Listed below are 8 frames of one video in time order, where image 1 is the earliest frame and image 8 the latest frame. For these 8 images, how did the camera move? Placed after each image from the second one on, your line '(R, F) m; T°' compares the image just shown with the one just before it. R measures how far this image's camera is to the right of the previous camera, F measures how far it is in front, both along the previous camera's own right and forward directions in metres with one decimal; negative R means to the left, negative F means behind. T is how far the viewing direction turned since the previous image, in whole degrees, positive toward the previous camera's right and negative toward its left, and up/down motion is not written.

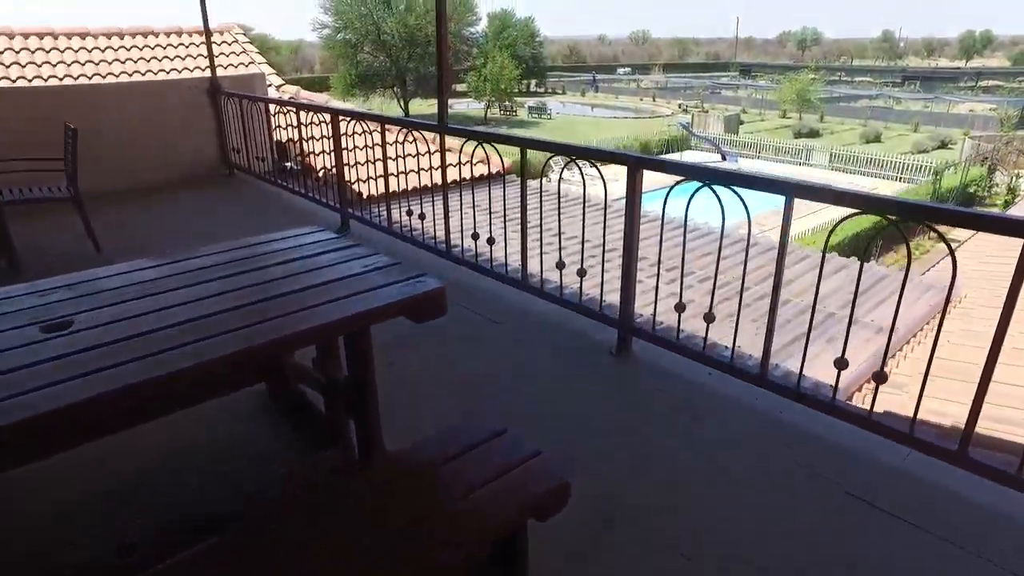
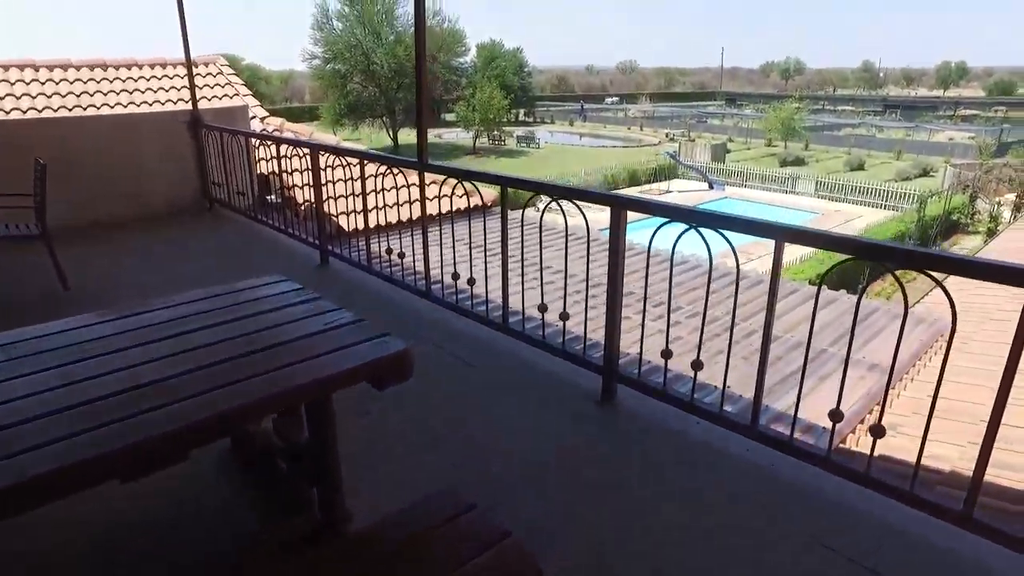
(+0.1, +0.1) m; +1°
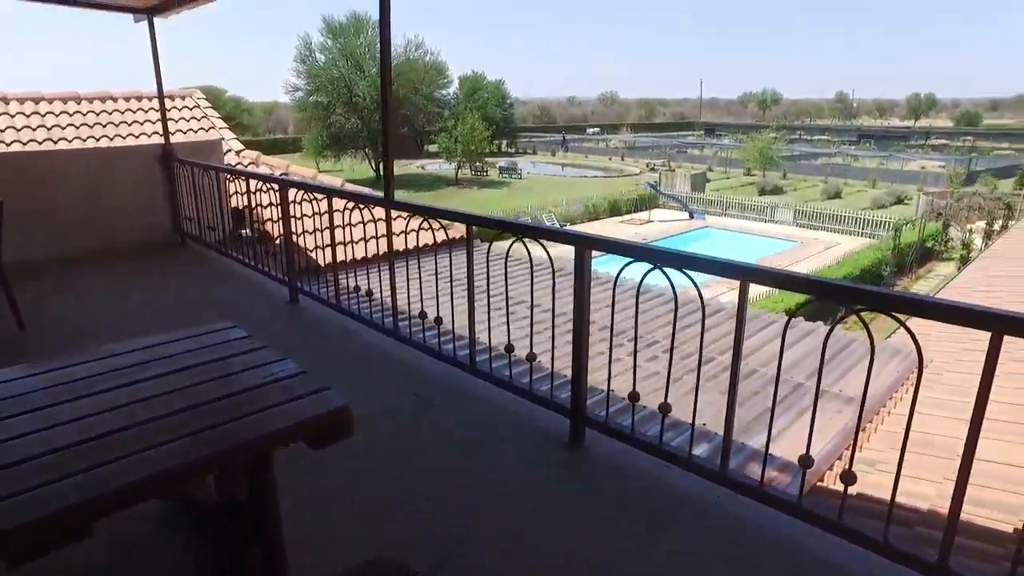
(+0.1, +0.1) m; +1°
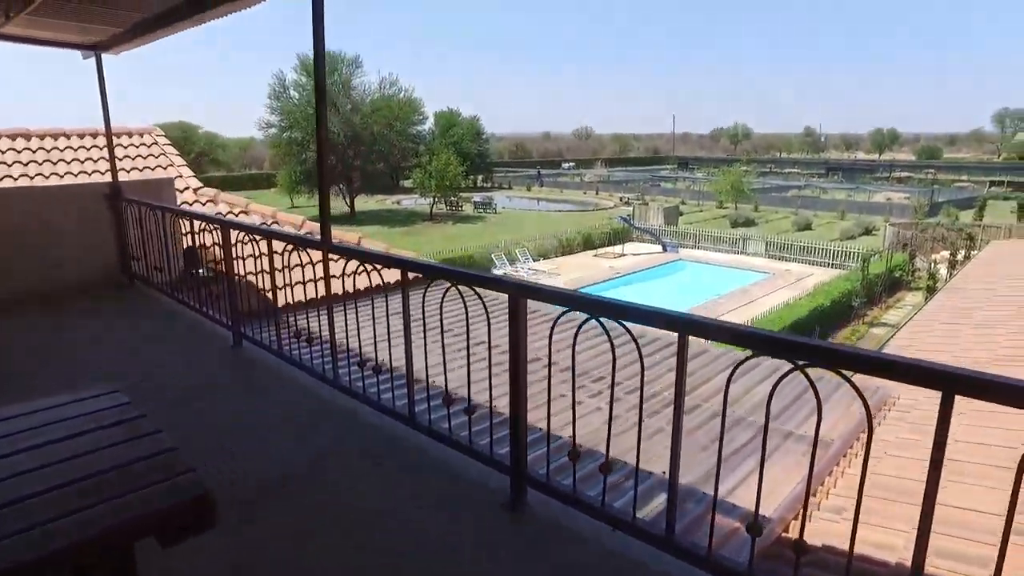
(+0.2, +0.2) m; +2°
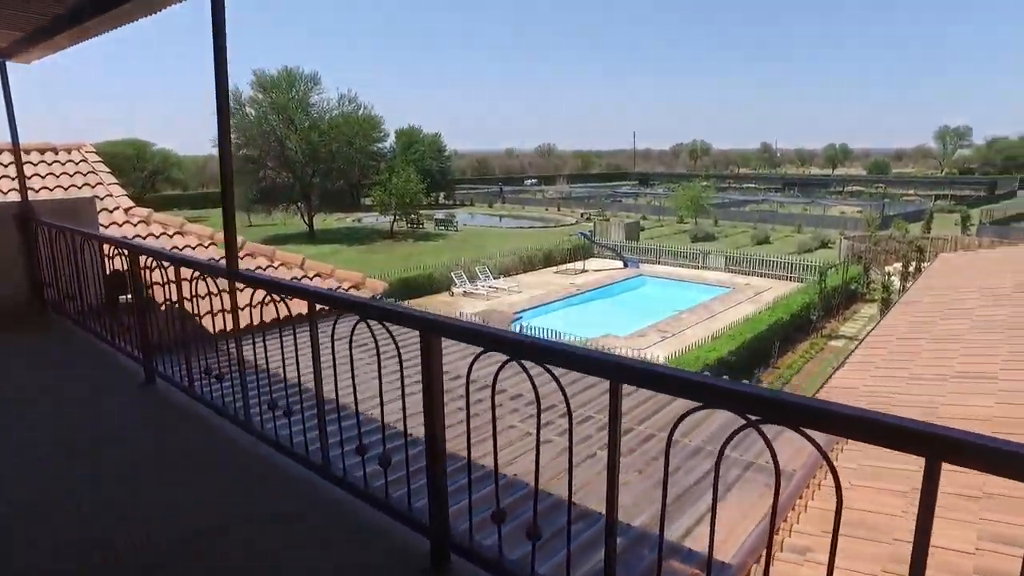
(+0.2, +0.3) m; +3°
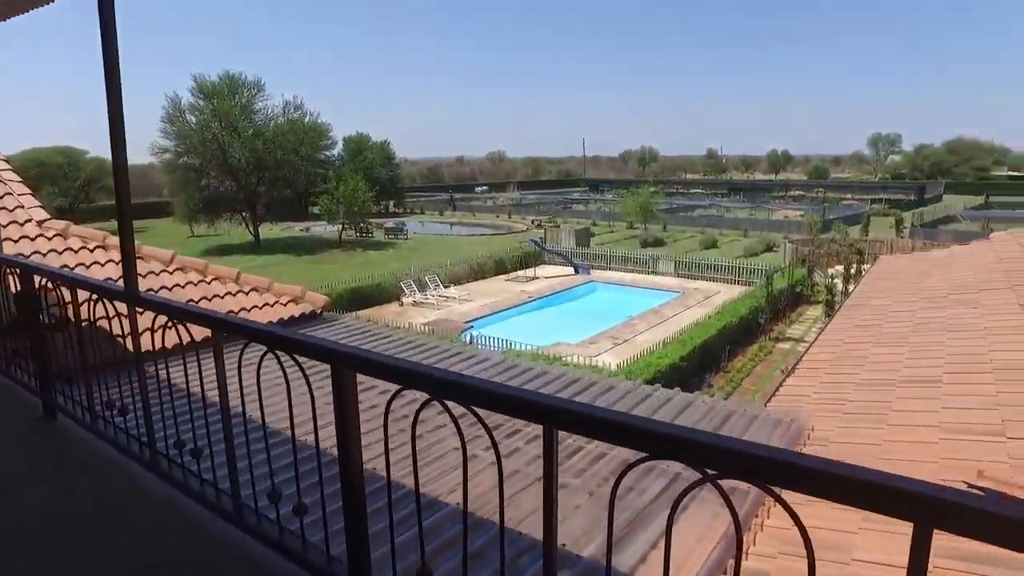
(+0.1, +0.2) m; +4°
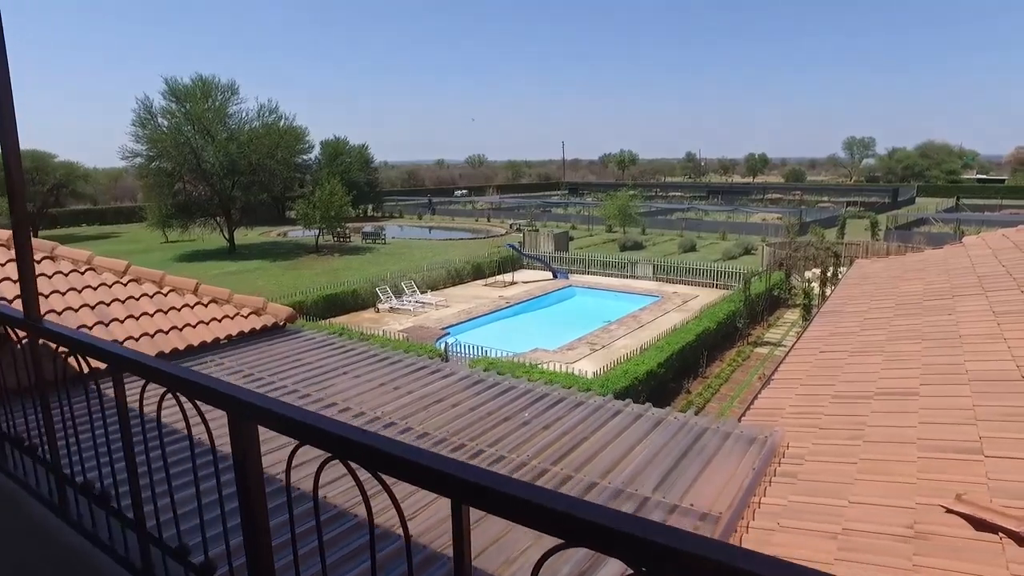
(+0.1, +0.2) m; +2°
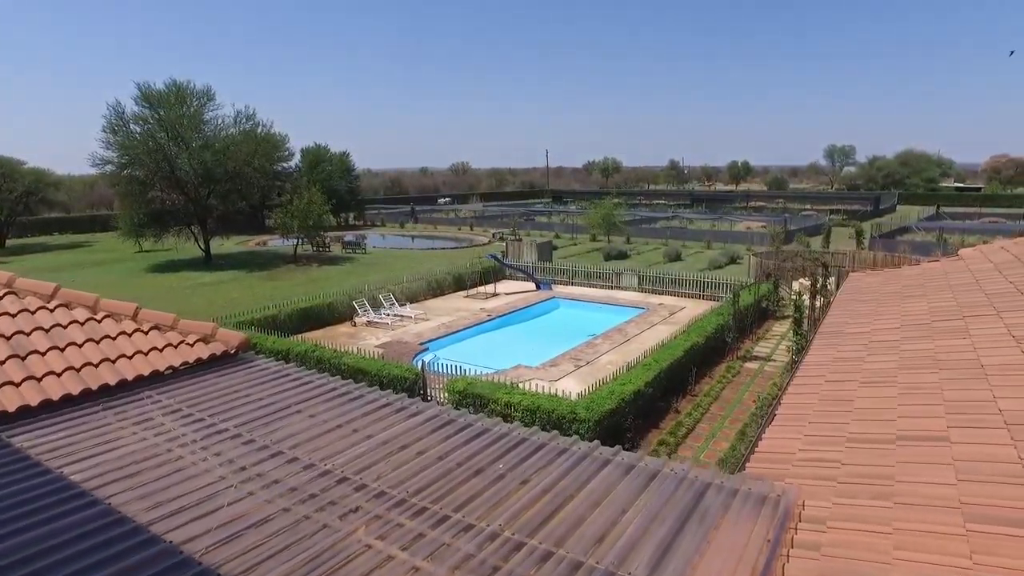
(+0.1, +0.7) m; +1°
